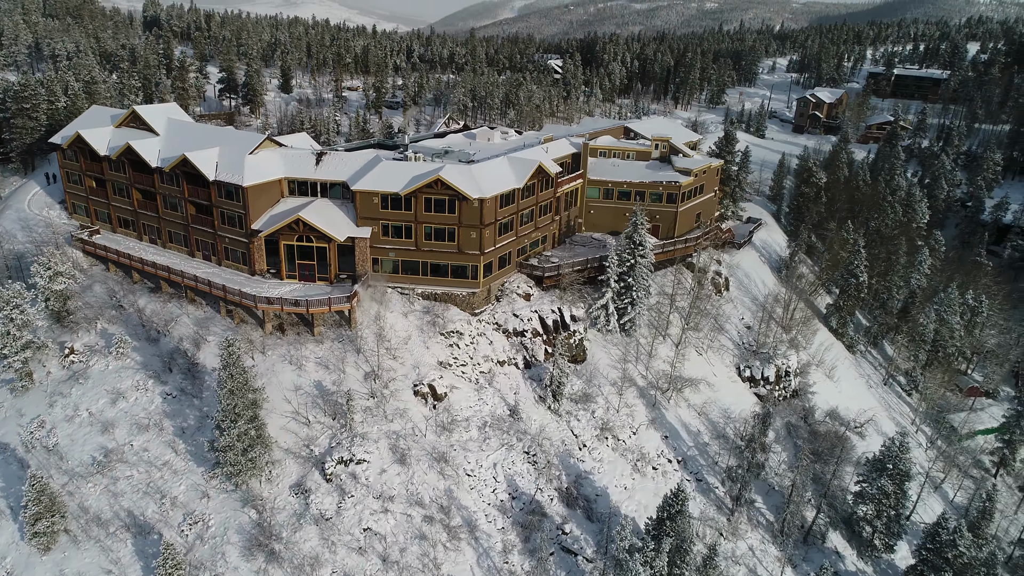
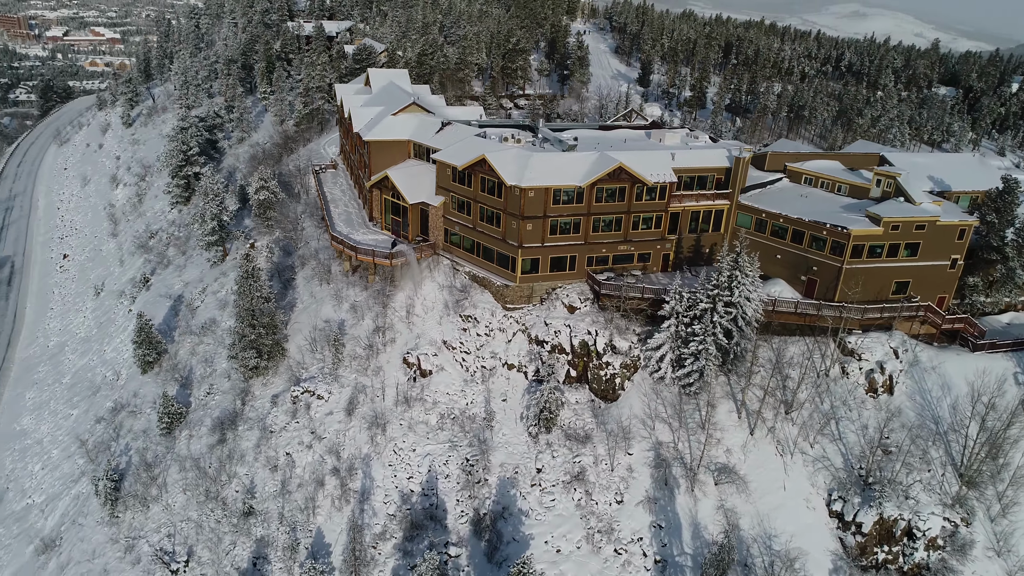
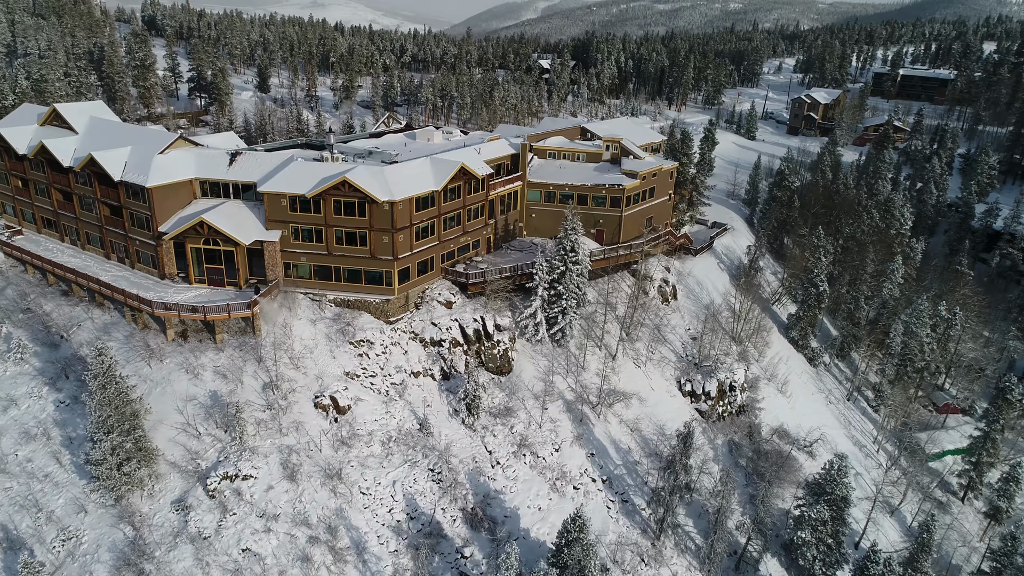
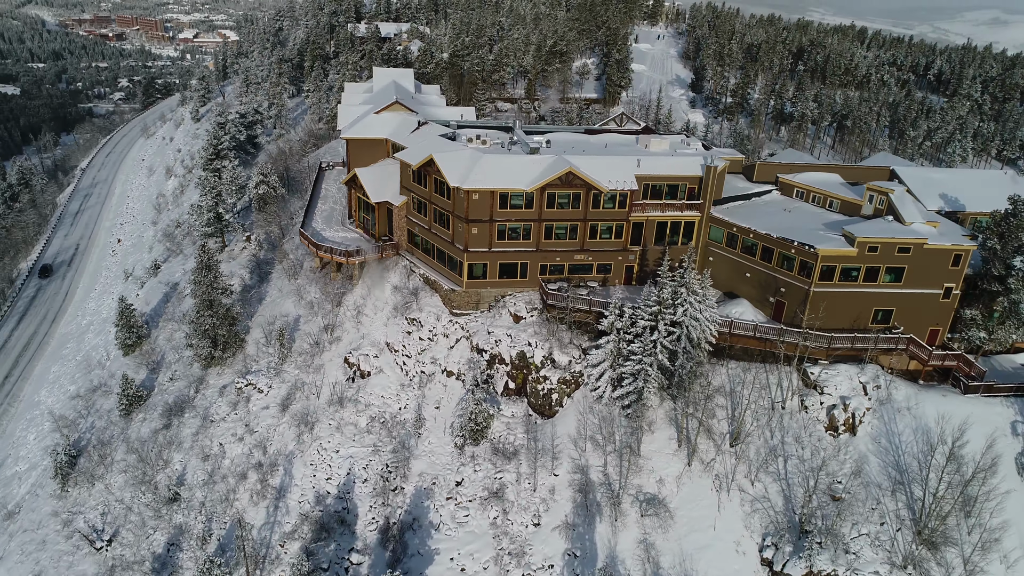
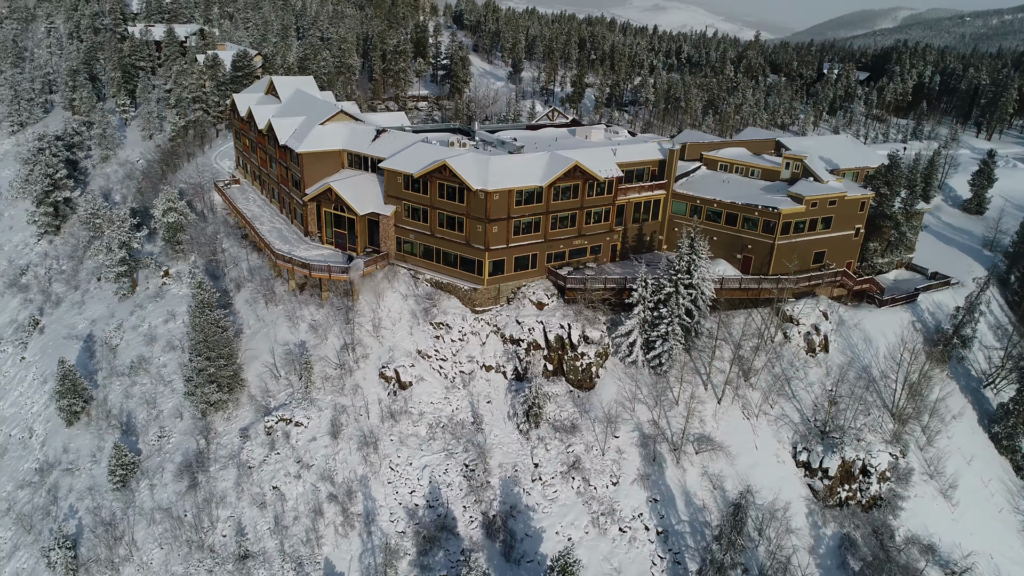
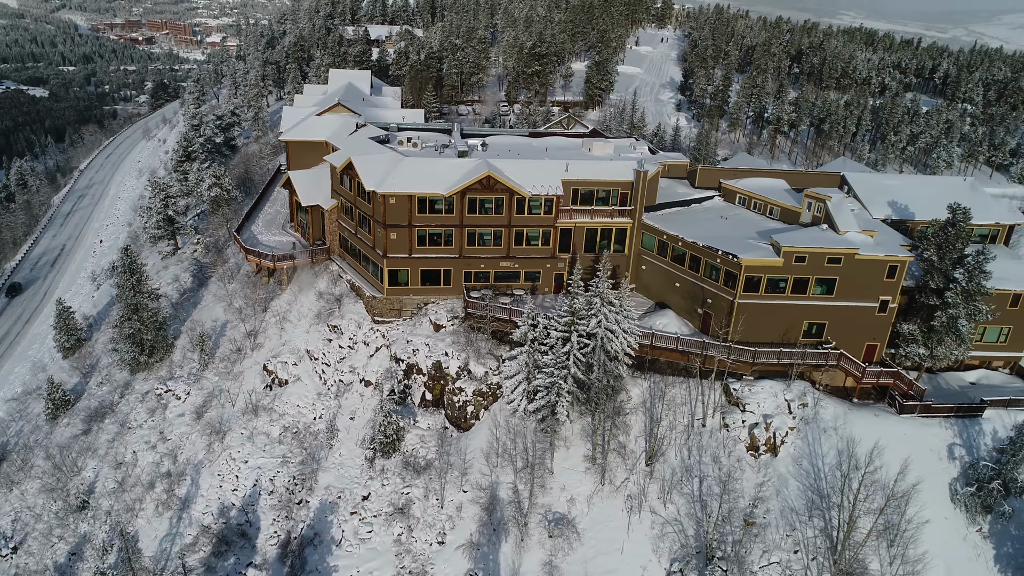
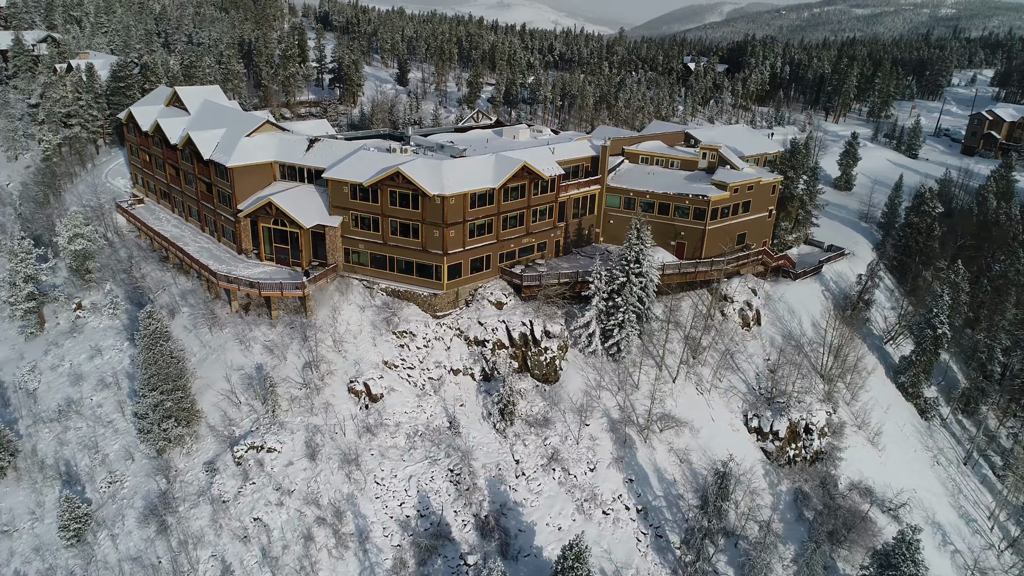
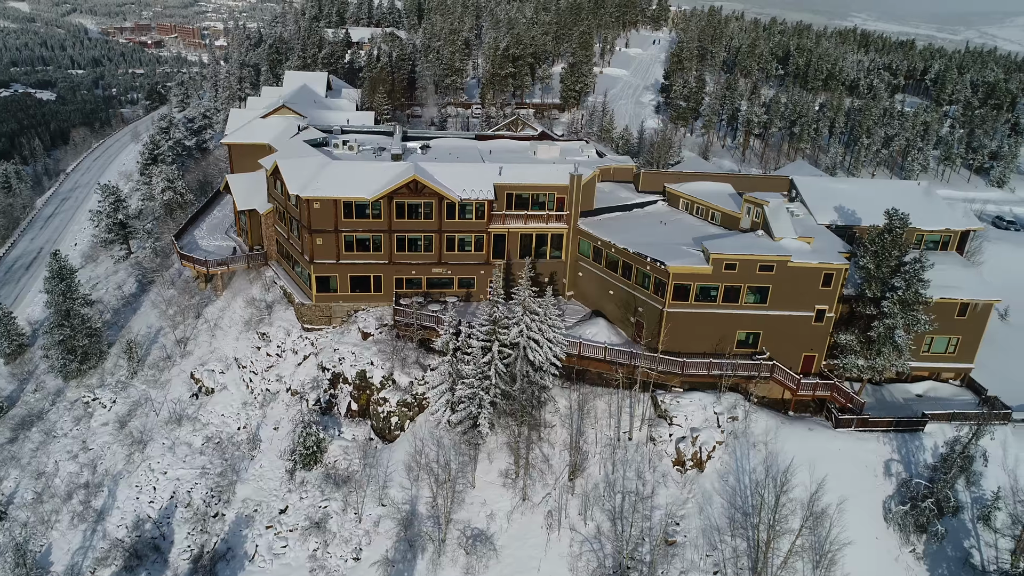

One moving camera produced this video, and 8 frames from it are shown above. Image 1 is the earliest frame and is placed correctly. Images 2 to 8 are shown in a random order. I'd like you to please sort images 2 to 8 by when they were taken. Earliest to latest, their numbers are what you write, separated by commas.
3, 7, 5, 2, 4, 6, 8
